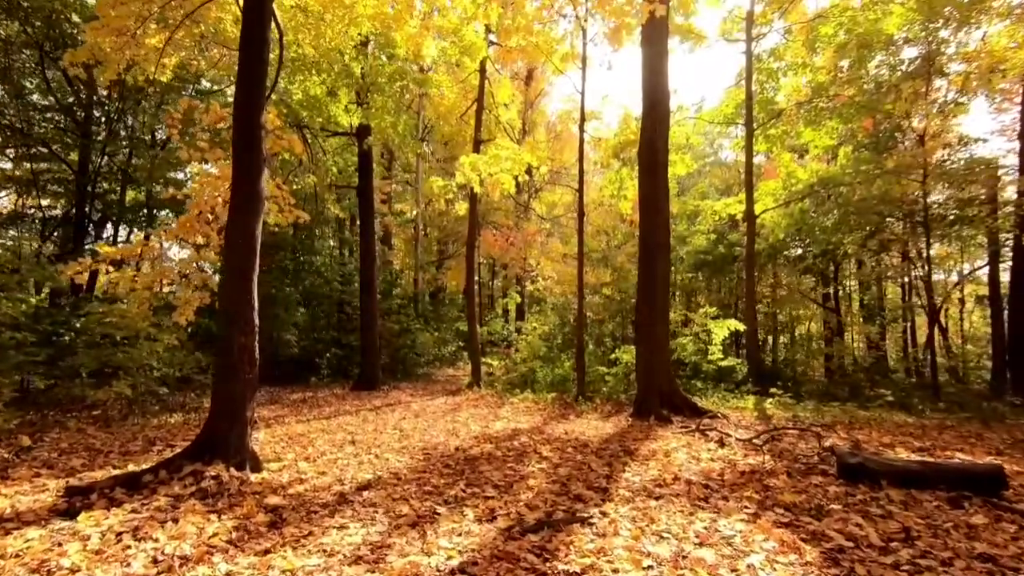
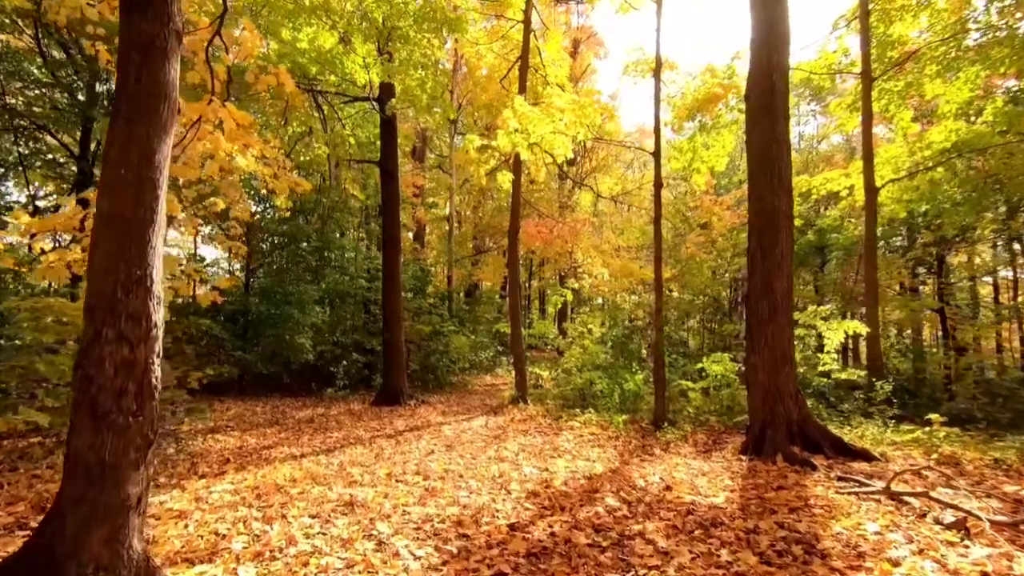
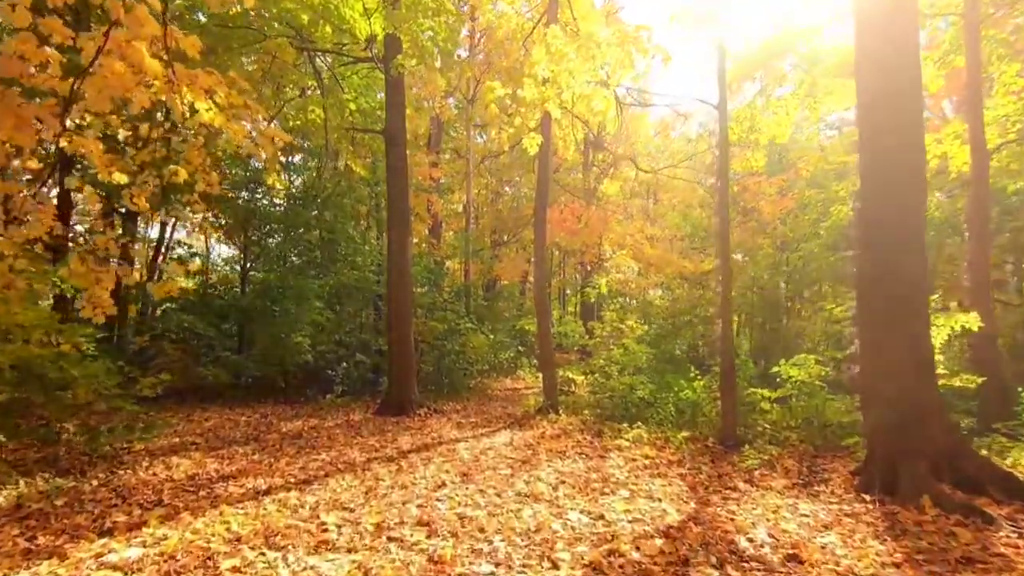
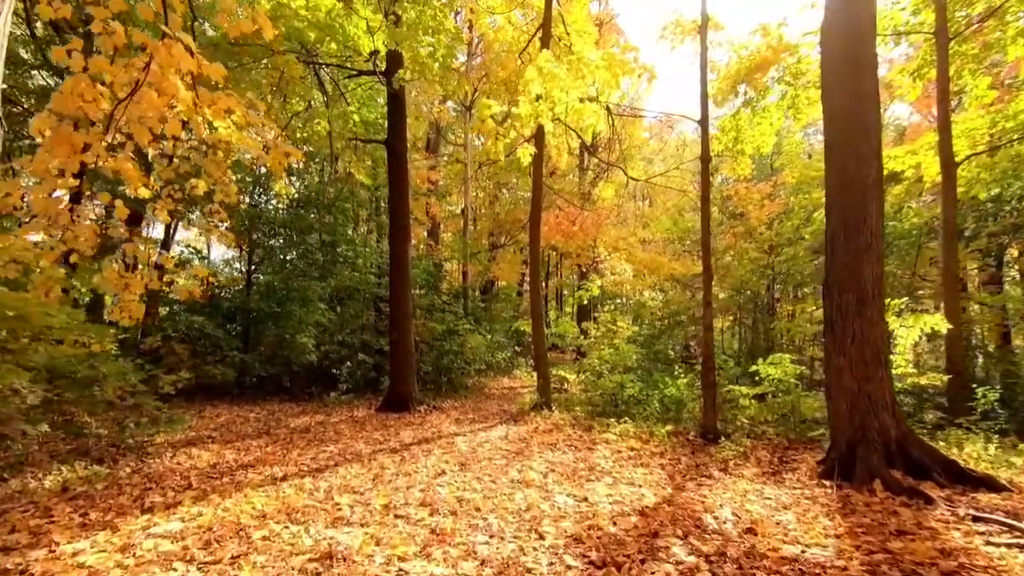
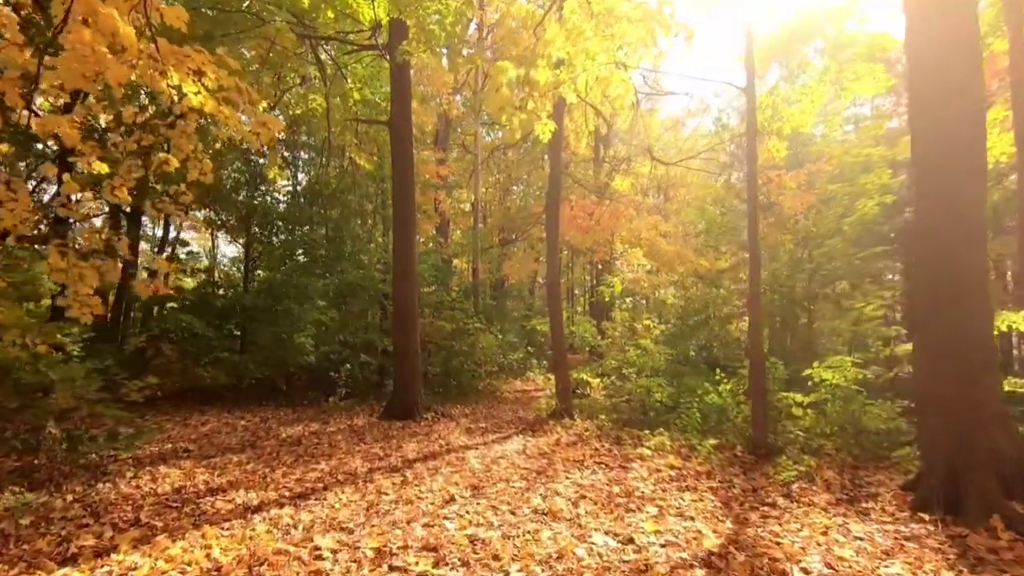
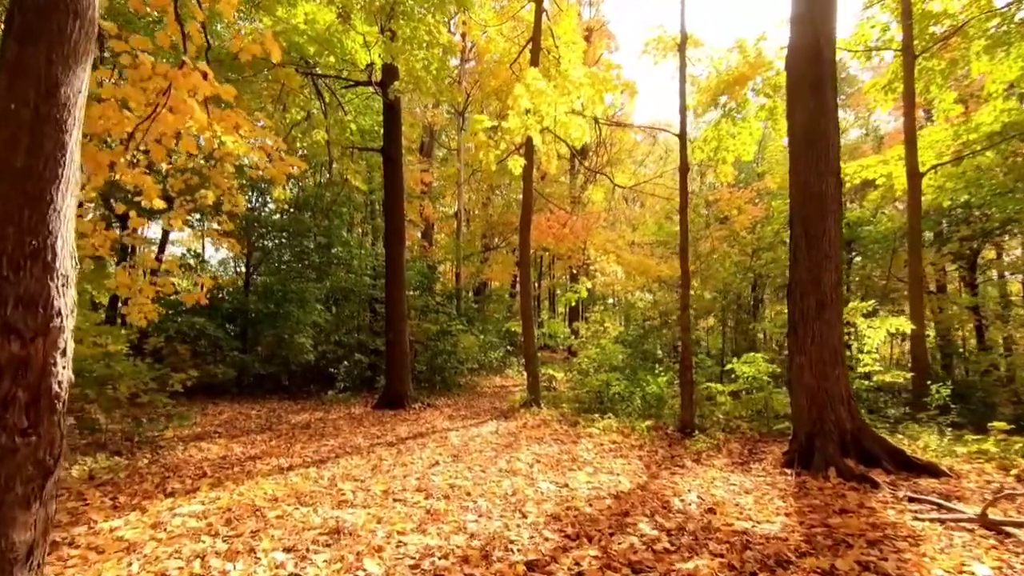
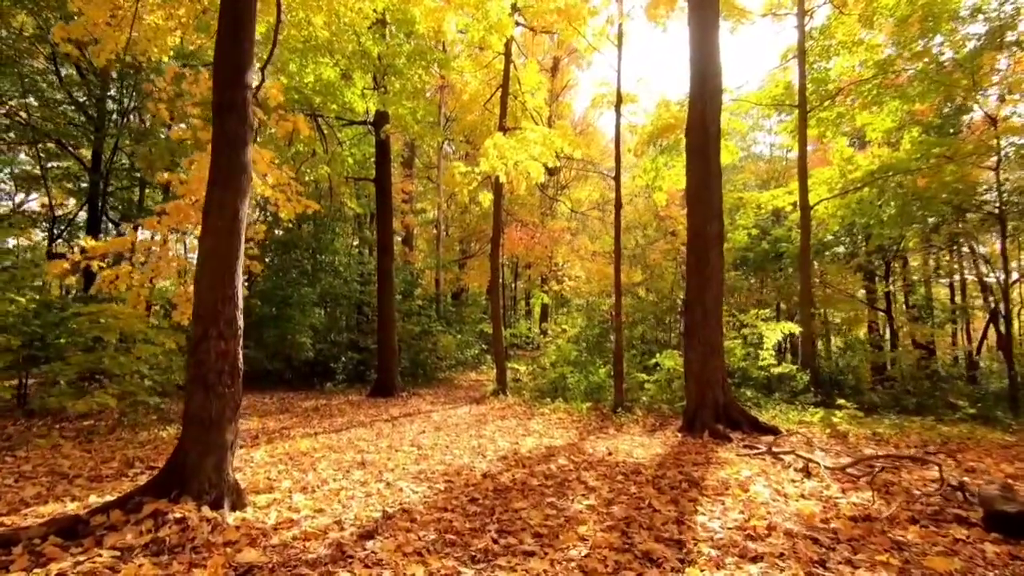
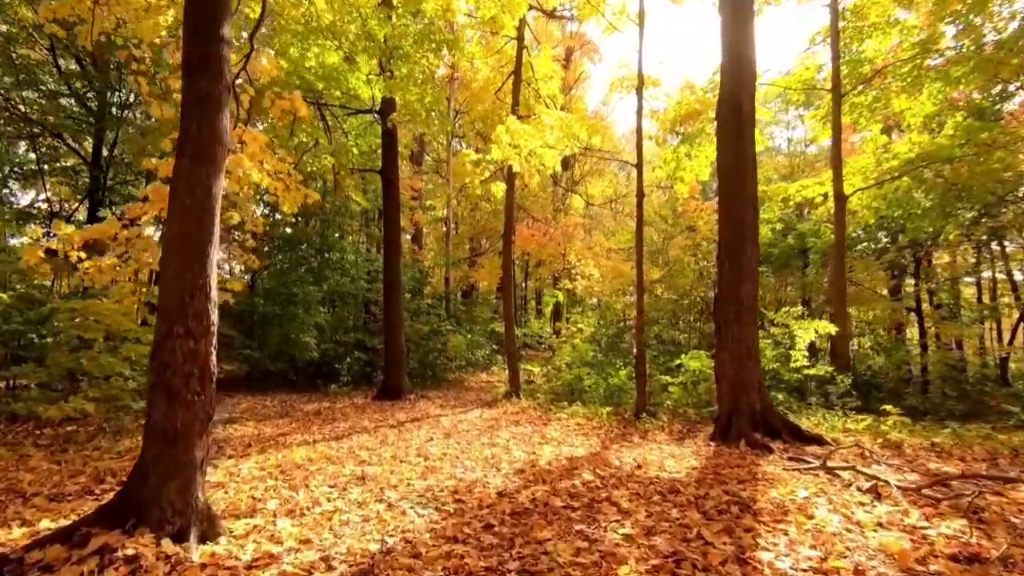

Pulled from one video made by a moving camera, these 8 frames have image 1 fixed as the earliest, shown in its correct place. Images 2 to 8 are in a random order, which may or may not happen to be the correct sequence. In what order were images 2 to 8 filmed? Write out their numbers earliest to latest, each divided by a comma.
7, 8, 2, 6, 4, 3, 5
